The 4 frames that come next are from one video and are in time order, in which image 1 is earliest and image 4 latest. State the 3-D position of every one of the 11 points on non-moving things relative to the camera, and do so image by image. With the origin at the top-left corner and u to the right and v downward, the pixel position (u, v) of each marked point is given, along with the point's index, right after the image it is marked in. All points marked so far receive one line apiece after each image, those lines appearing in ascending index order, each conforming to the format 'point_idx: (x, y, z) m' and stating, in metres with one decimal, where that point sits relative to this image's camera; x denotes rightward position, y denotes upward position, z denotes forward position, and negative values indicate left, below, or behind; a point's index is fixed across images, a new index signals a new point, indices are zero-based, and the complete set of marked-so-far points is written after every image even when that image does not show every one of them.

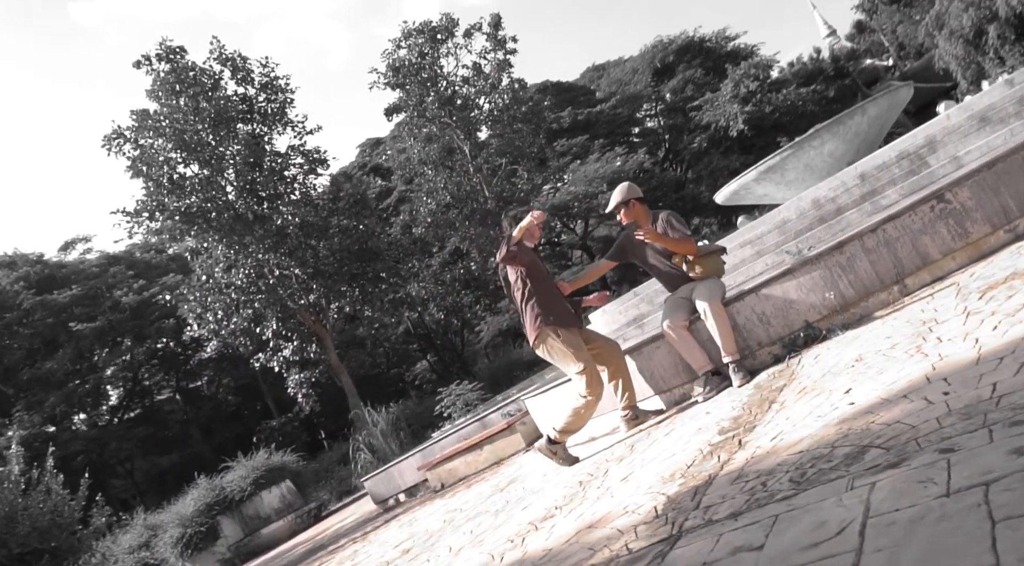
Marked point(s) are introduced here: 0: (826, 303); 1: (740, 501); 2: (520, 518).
0: (+1.6, -0.1, +4.1) m
1: (+0.6, -0.6, +2.2) m
2: (0.0, -1.1, +3.7) m
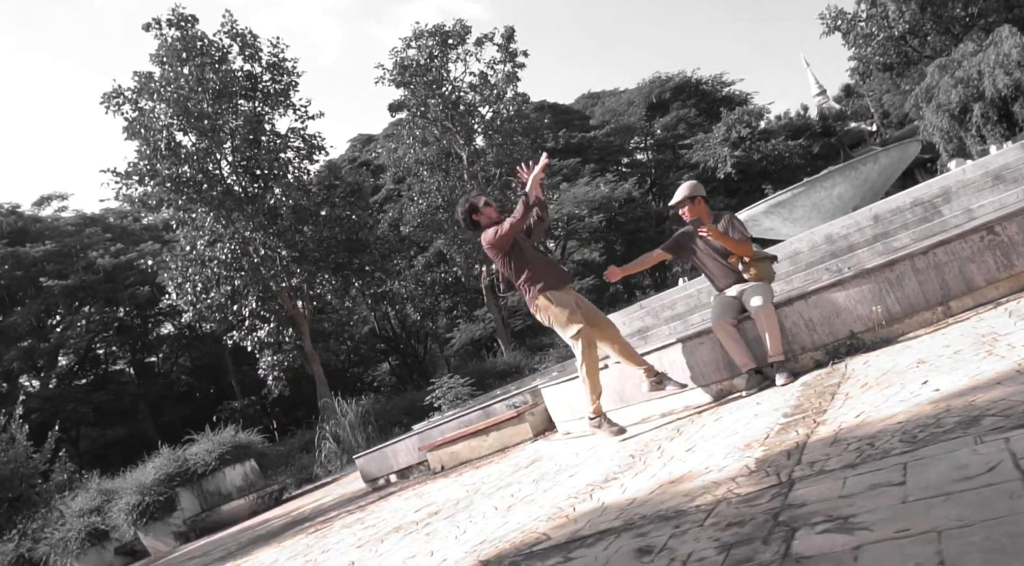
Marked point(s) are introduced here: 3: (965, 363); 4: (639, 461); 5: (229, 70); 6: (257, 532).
0: (+1.9, -0.2, +4.3) m
1: (+1.0, -0.5, +2.4) m
2: (+0.3, -0.9, +3.8) m
3: (+1.8, -0.3, +3.1) m
4: (+0.6, -0.8, +3.6) m
5: (-6.8, +5.1, +19.3) m
6: (-2.9, -2.9, +9.2) m
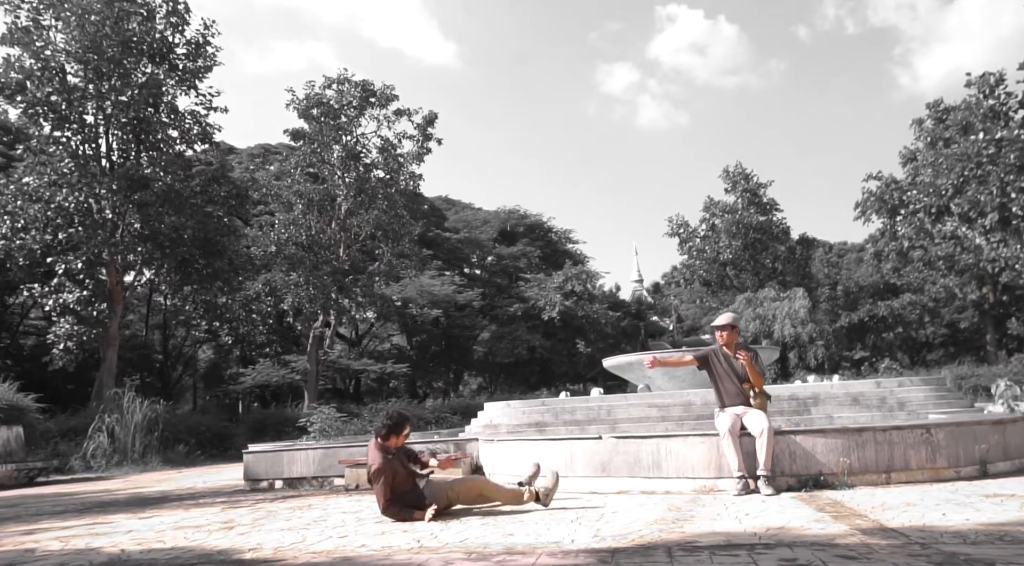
0: (+2.2, -1.2, +5.4) m
1: (+1.8, -1.1, +3.3) m
2: (+0.6, -1.3, +4.4) m
3: (+2.4, -1.2, +4.2) m
4: (+1.0, -1.3, +4.4) m
5: (-8.3, +5.9, +18.5) m
6: (-4.5, -2.3, +8.4) m
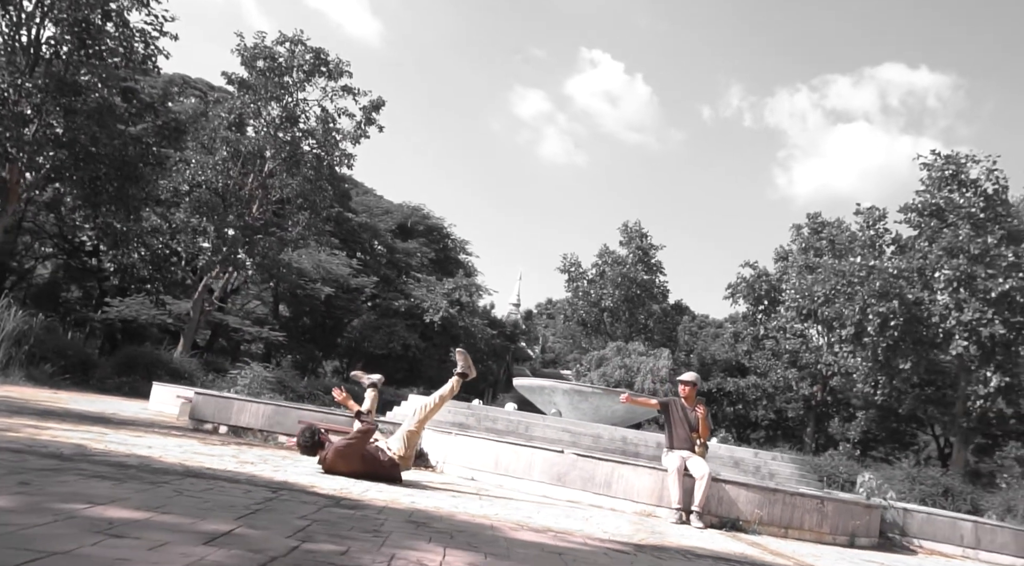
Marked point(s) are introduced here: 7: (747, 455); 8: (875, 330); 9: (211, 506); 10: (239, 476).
0: (+2.0, -1.9, +6.5) m
1: (+2.0, -1.7, +4.4) m
2: (+0.6, -1.6, +5.3) m
3: (+2.3, -1.9, +5.4) m
4: (+1.0, -1.6, +5.3) m
5: (-8.6, +7.7, +17.8) m
6: (-5.2, -1.2, +8.3) m
7: (+3.2, -2.3, +10.8) m
8: (+8.4, -1.1, +18.5) m
9: (-1.2, -0.9, +3.1) m
10: (-1.5, -1.1, +4.4) m
